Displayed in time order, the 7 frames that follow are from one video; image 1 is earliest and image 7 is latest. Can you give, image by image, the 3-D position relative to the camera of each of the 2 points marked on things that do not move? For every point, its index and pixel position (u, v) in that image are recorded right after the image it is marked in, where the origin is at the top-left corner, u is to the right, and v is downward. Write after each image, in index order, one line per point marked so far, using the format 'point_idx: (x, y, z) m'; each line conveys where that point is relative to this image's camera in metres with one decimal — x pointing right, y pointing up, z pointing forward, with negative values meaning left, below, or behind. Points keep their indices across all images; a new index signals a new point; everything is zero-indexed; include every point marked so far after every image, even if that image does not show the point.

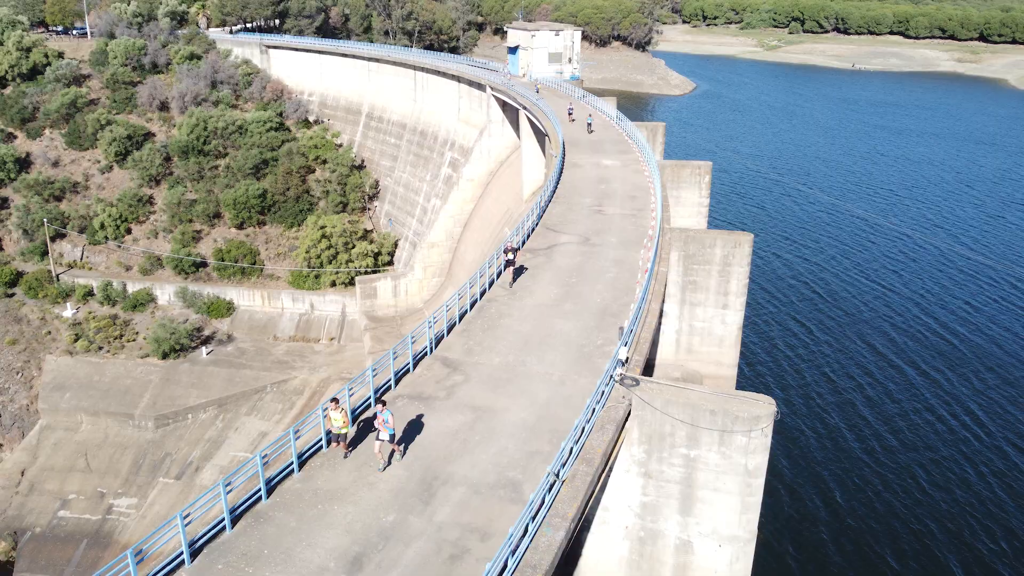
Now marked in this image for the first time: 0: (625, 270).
0: (+2.5, +0.6, +16.7) m
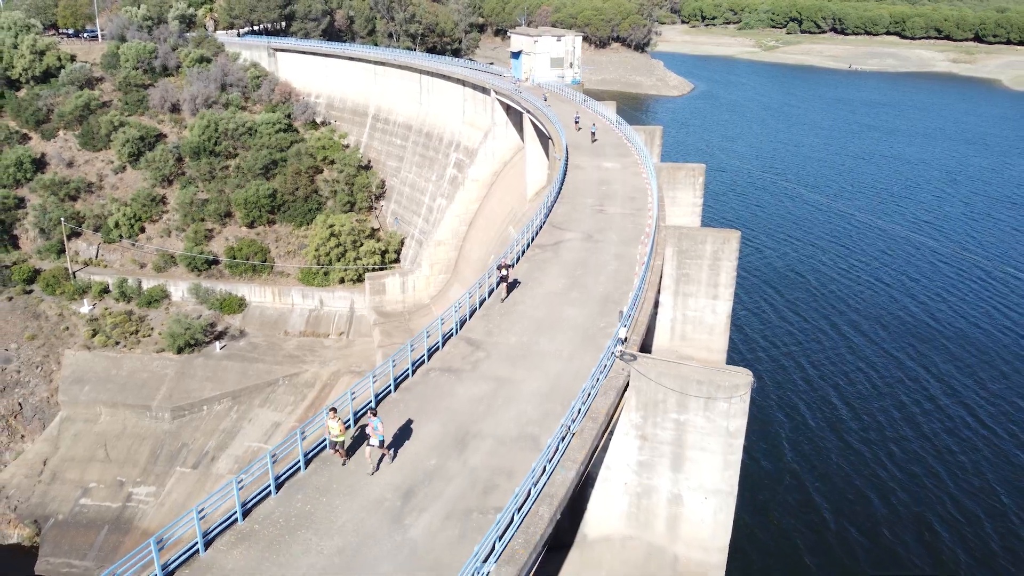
0: (+2.7, +0.7, +17.8) m
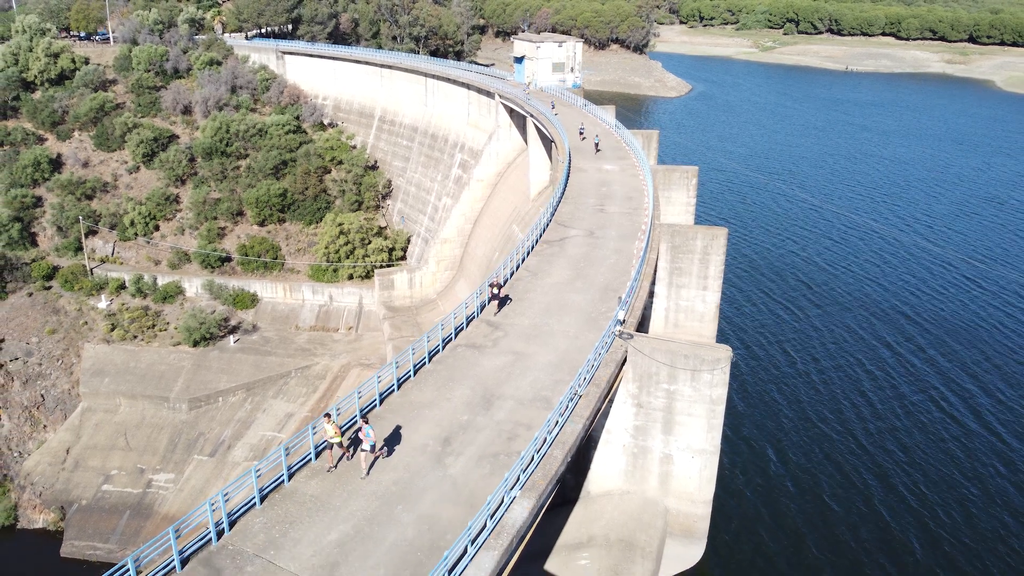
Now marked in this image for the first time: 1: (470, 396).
0: (+2.8, +0.8, +19.0) m
1: (-0.8, -2.0, +13.6) m
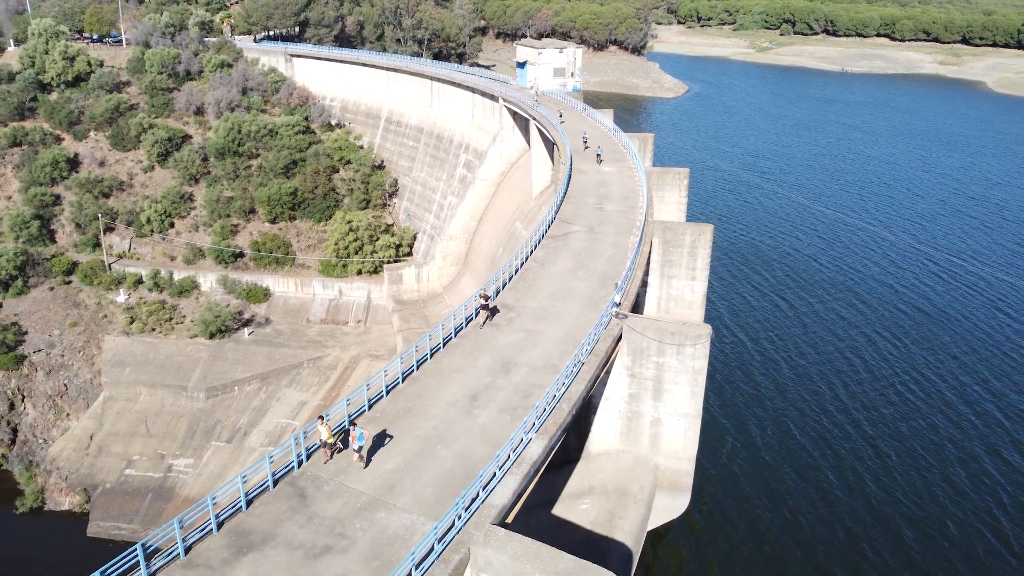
0: (+3.0, +1.0, +20.5) m
1: (-0.7, -1.8, +15.1) m
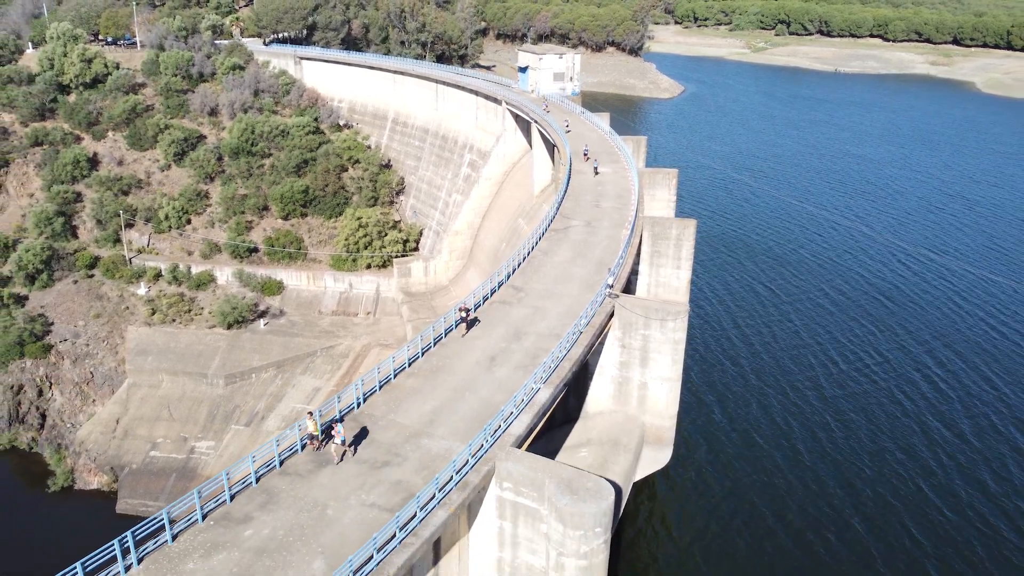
0: (+3.1, +1.3, +22.4) m
1: (-0.6, -1.5, +17.0) m
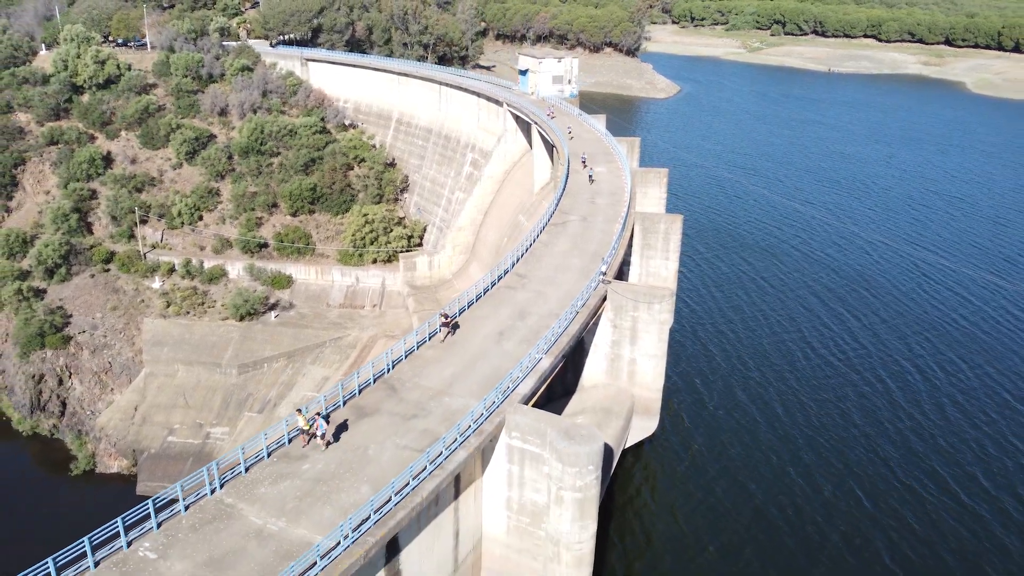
0: (+3.1, +1.6, +24.0) m
1: (-0.5, -1.3, +18.6) m
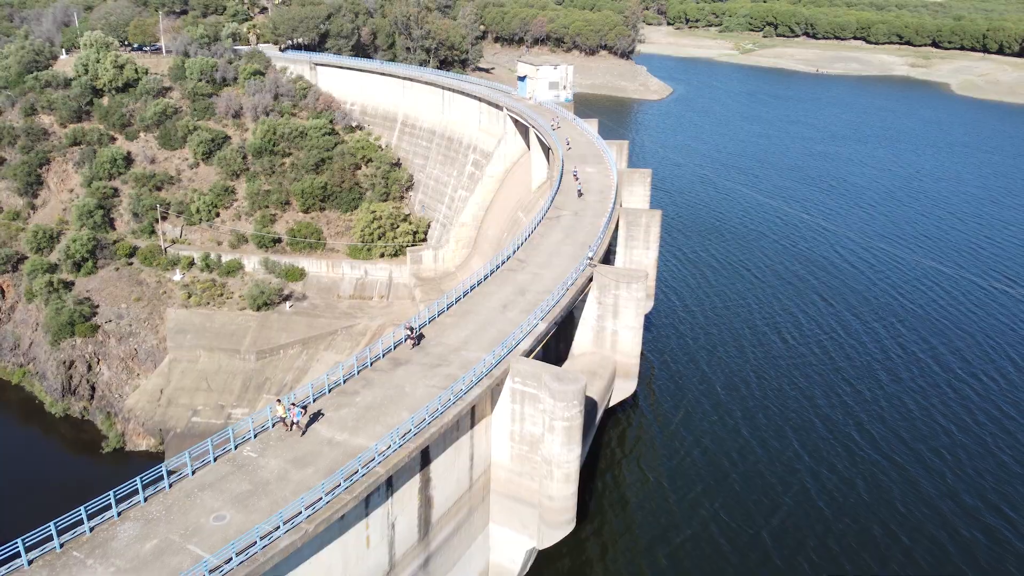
0: (+3.1, +2.0, +26.6) m
1: (-0.5, -0.9, +21.2) m
